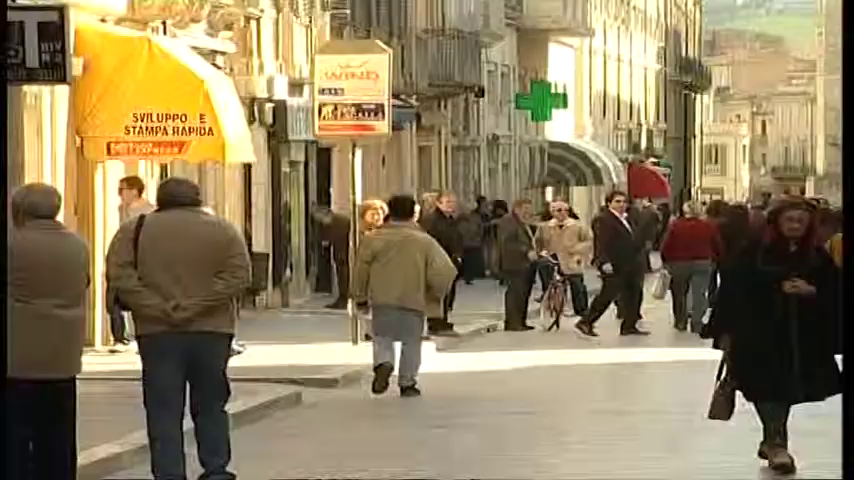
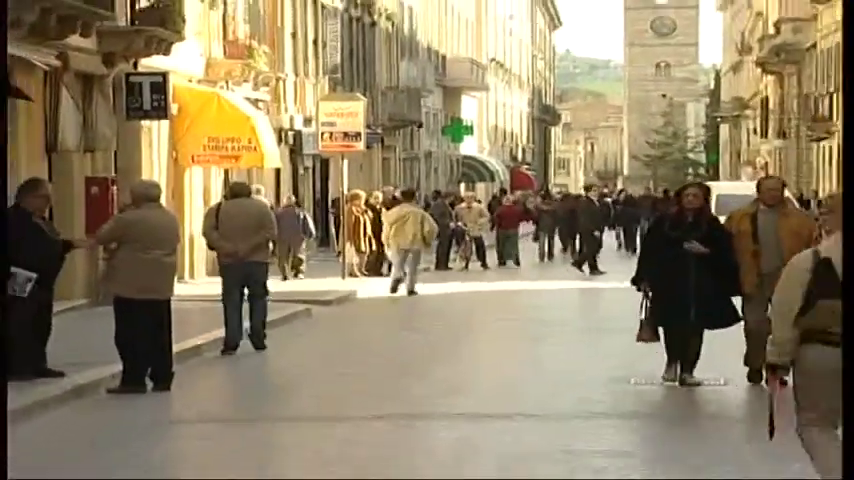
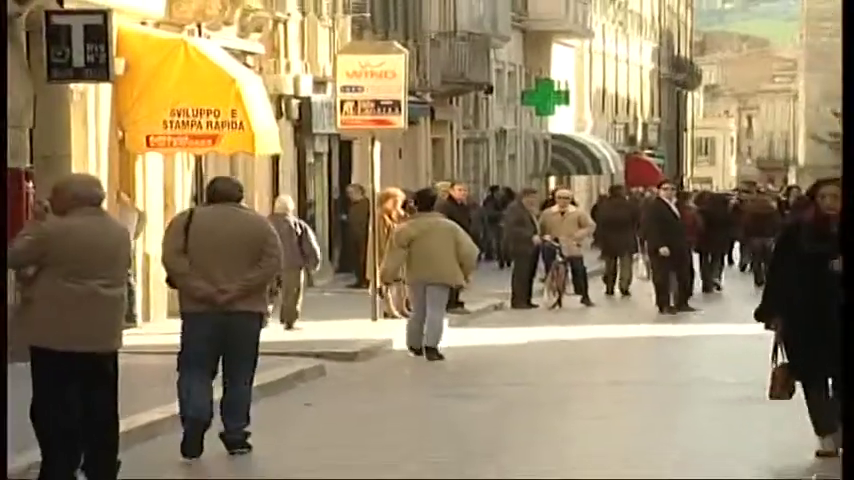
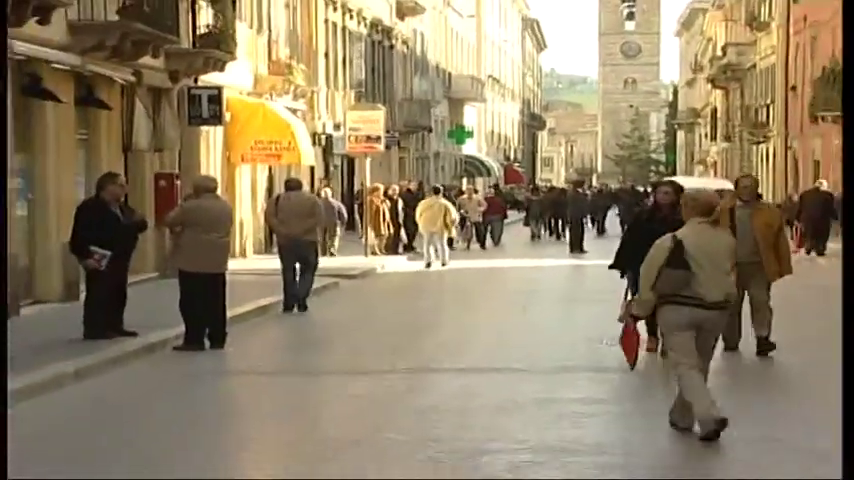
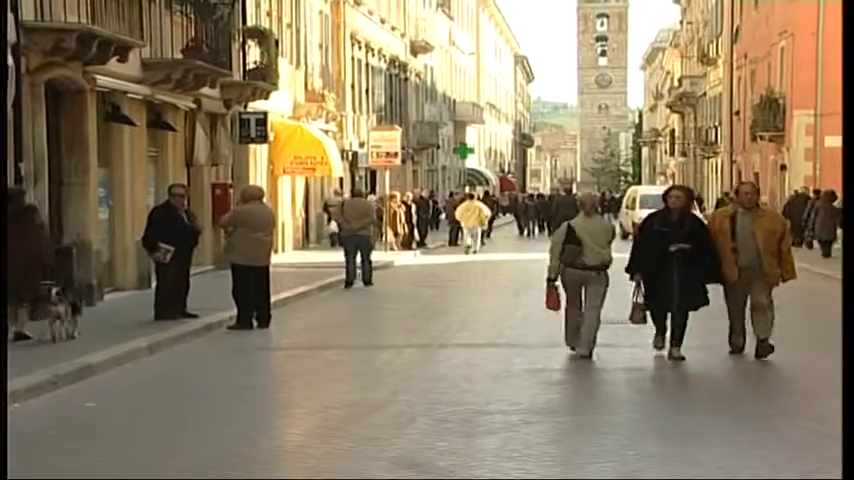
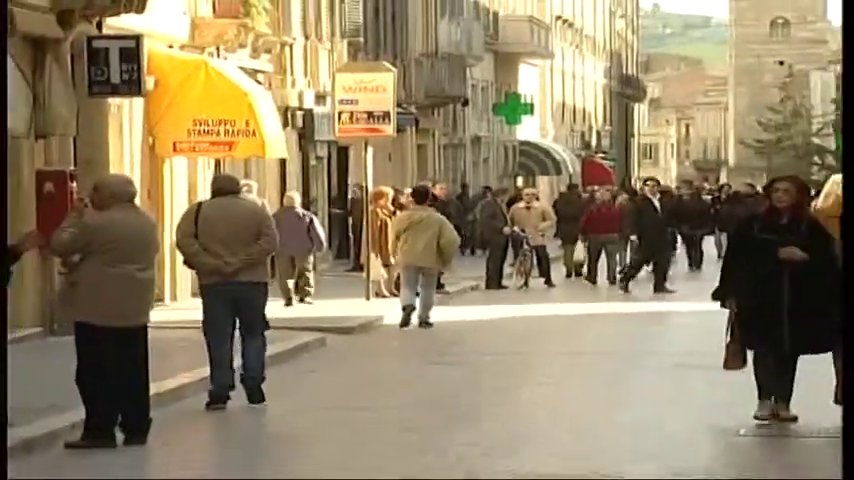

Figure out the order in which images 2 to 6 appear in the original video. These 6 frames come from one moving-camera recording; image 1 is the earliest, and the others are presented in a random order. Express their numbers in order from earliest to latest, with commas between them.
3, 6, 2, 4, 5
